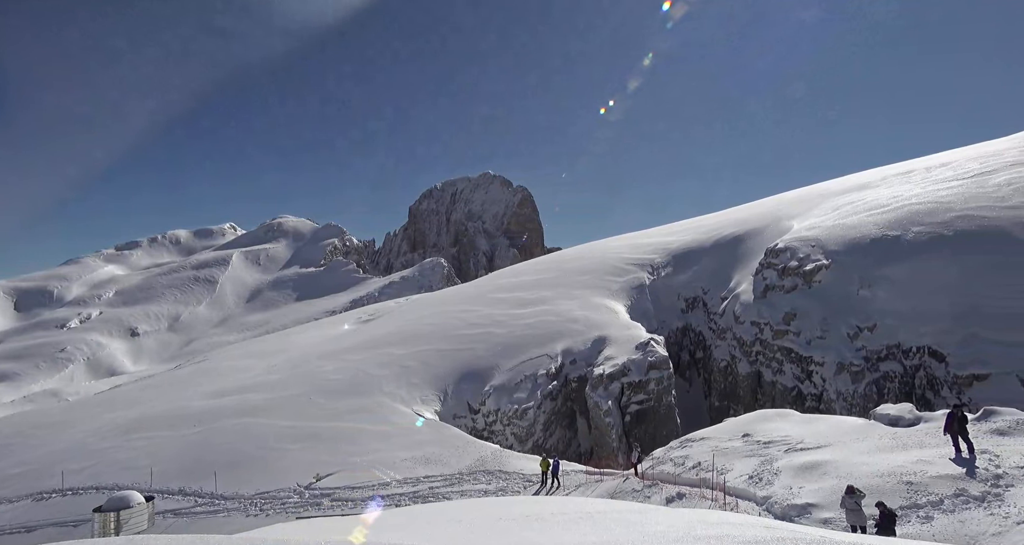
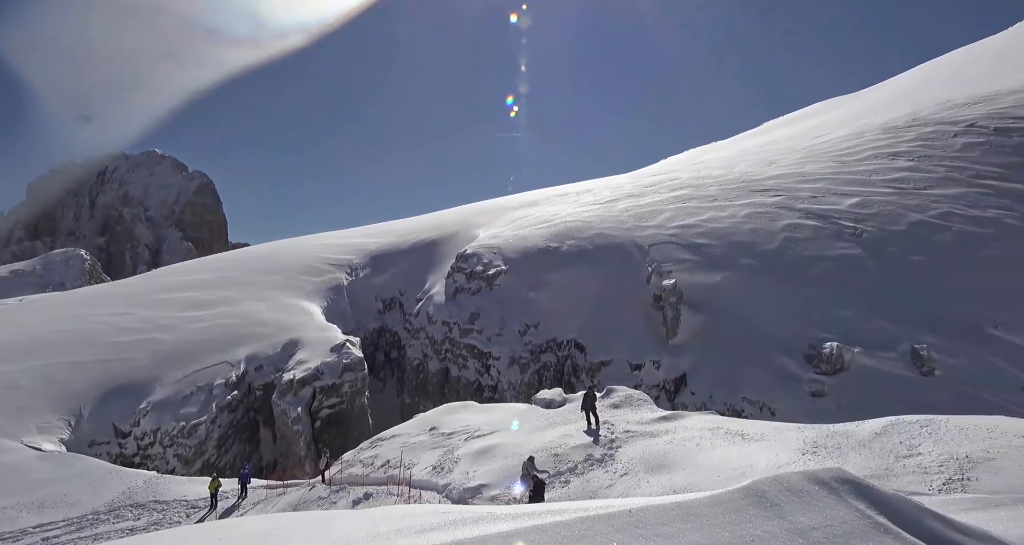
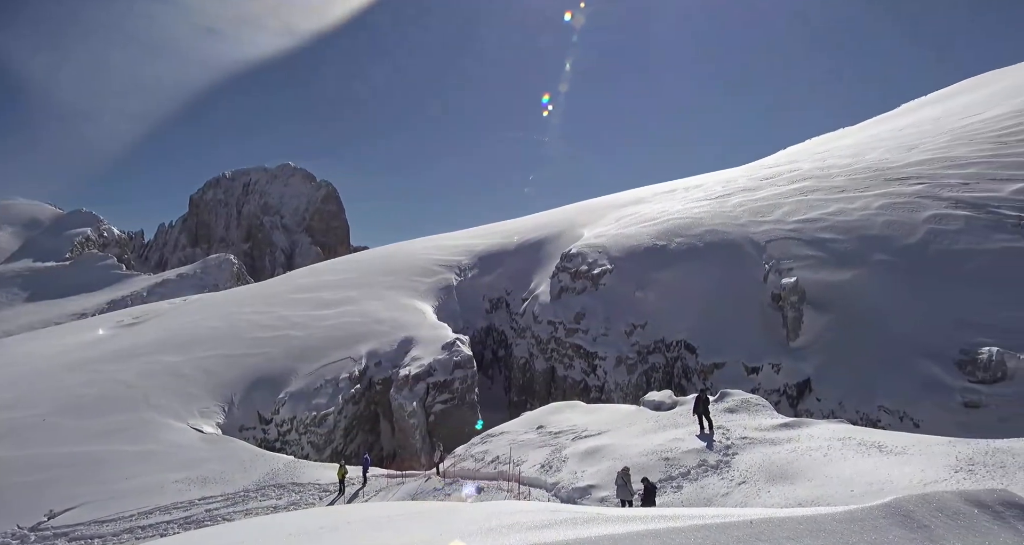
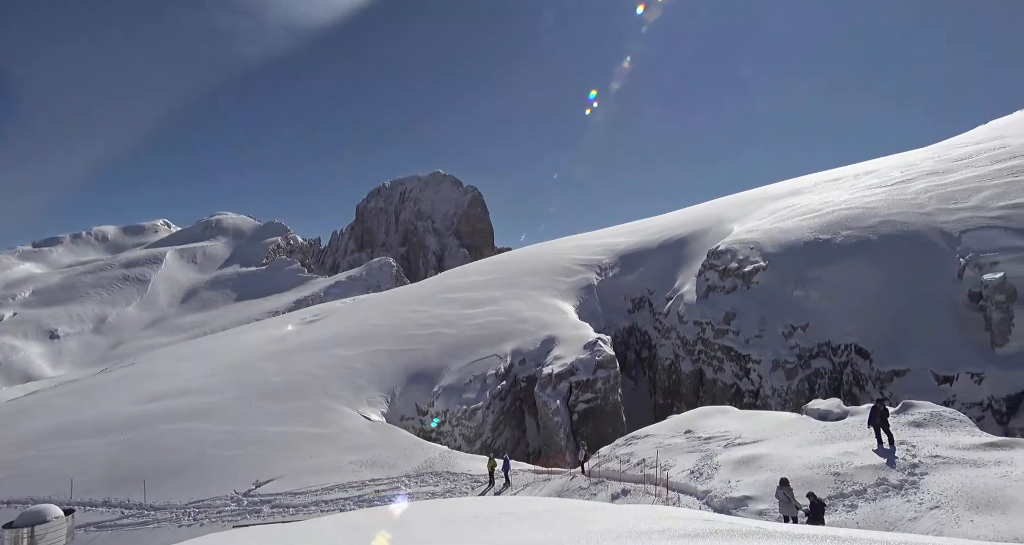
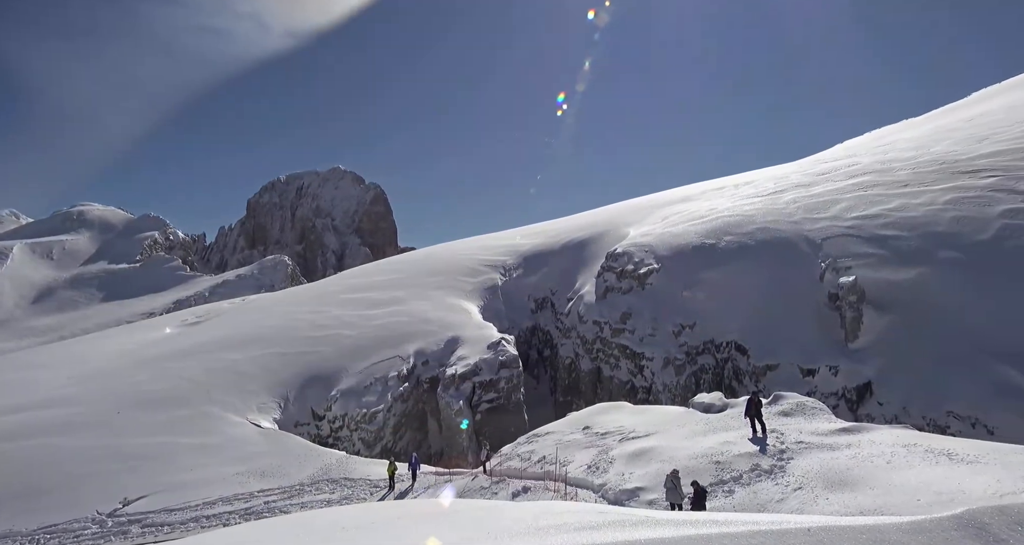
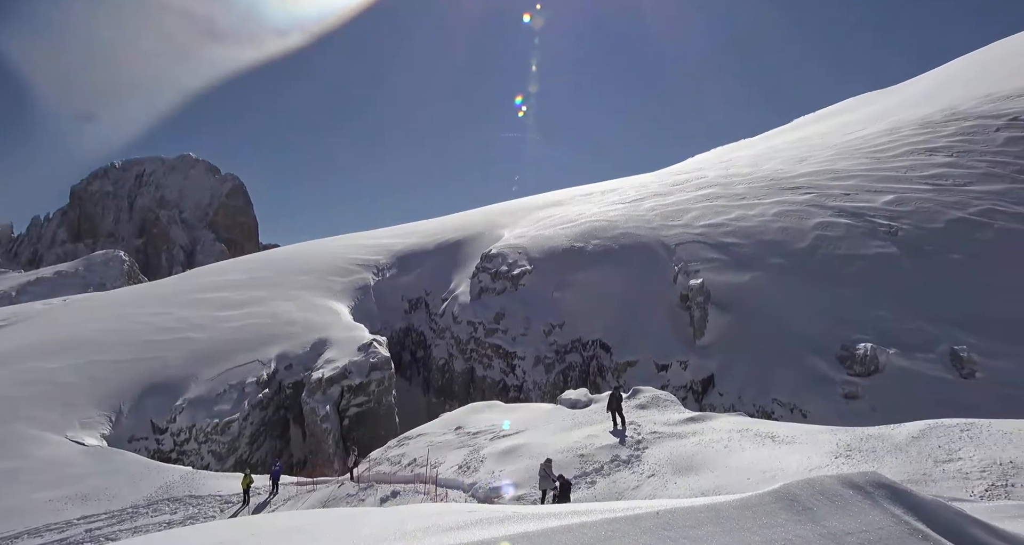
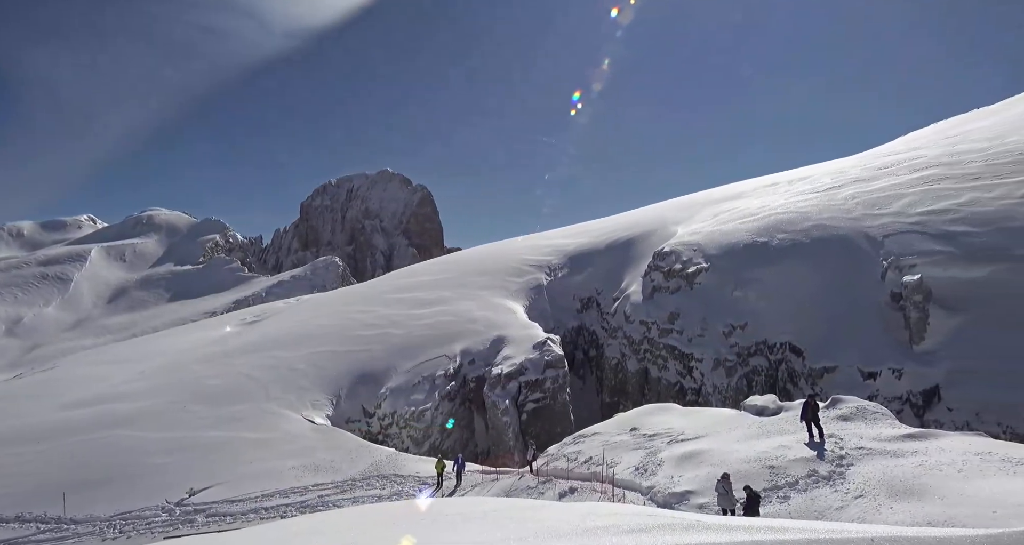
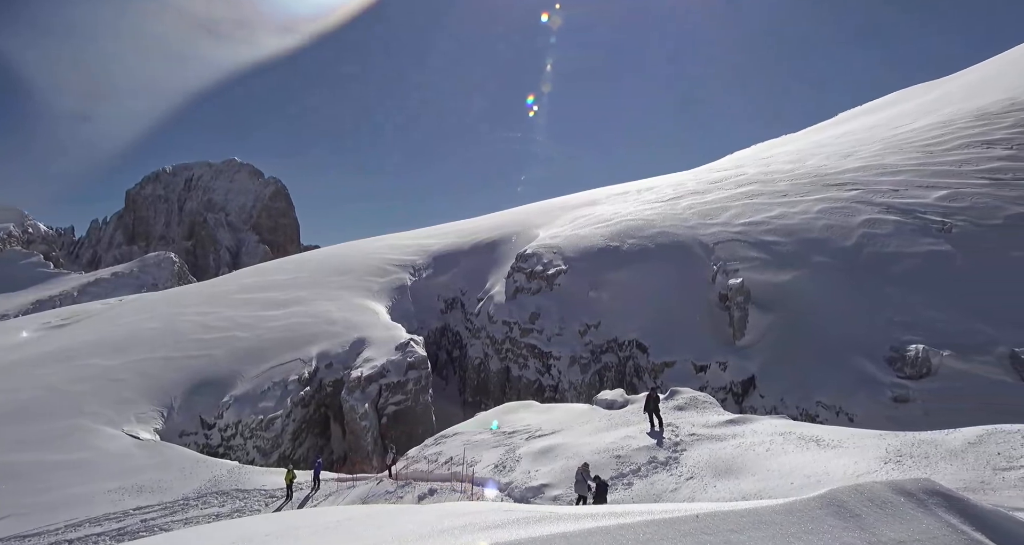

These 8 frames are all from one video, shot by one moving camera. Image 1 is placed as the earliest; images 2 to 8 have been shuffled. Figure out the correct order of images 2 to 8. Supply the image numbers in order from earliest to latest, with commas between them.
4, 7, 5, 3, 8, 6, 2
